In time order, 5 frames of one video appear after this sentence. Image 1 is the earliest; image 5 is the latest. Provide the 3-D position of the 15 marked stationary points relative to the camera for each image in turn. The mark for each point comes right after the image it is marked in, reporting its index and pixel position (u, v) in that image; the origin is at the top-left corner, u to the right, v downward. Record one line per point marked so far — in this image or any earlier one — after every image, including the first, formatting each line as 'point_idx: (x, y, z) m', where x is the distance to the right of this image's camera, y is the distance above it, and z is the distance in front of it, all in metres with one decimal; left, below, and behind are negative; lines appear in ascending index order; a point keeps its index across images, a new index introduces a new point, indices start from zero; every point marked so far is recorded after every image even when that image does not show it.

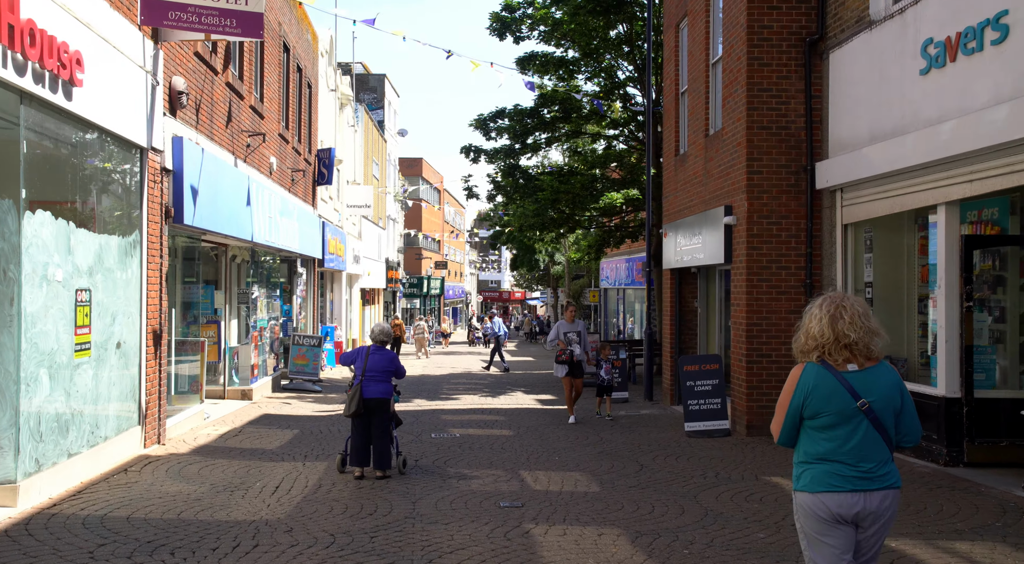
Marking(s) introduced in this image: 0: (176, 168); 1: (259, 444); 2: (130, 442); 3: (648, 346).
0: (-3.9, +1.3, +11.9) m
1: (-3.0, -1.9, +12.3) m
2: (-3.9, -1.7, +10.5) m
3: (+2.5, -1.2, +18.5) m
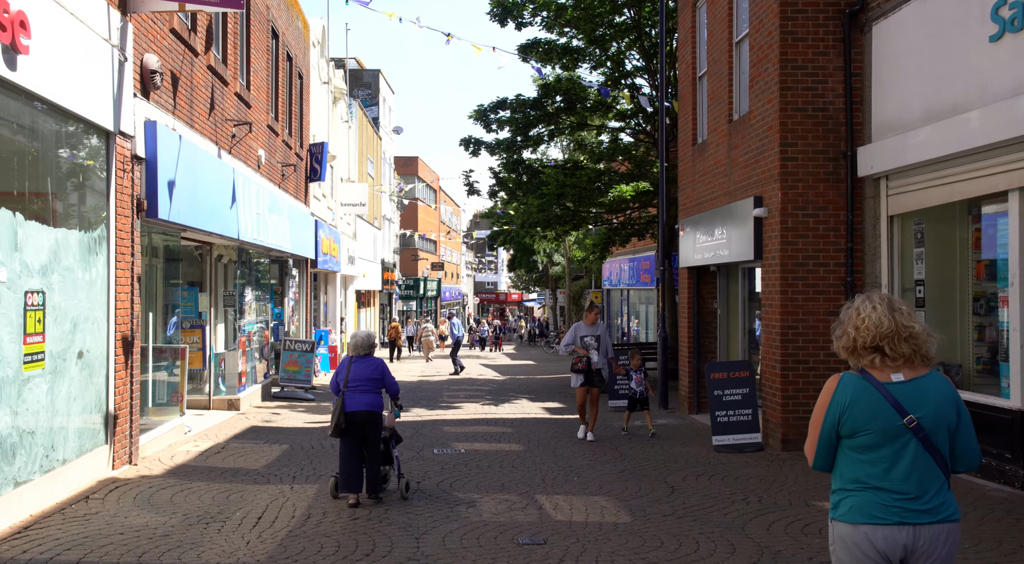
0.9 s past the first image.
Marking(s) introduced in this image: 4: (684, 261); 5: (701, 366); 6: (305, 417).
0: (-3.8, +1.3, +10.8) m
1: (-2.9, -2.0, +11.1) m
2: (-3.8, -1.7, +9.3) m
3: (+2.6, -1.2, +17.4) m
4: (+2.7, +0.3, +16.2) m
5: (+2.9, -1.3, +15.8) m
6: (-3.4, -2.2, +16.9) m
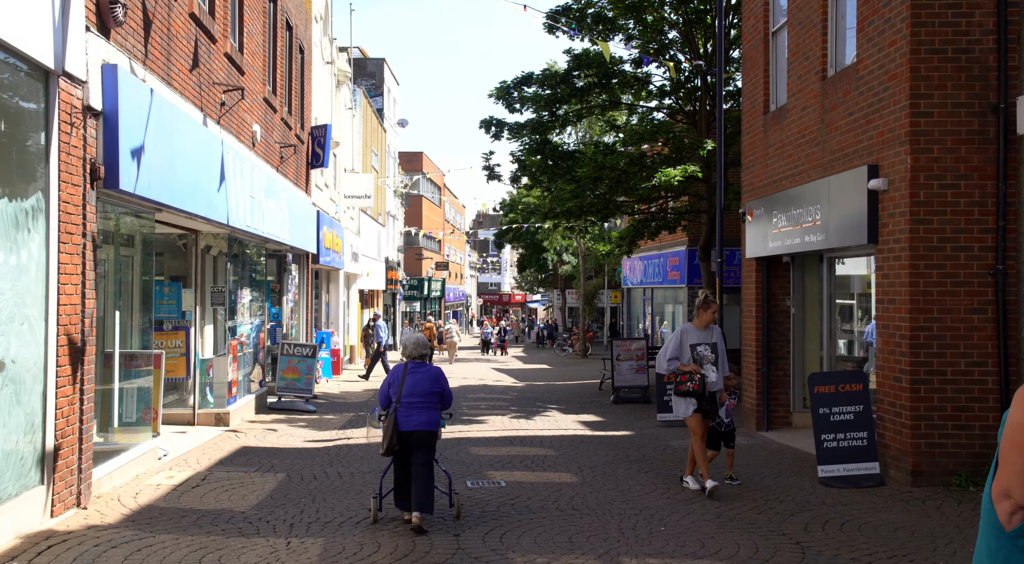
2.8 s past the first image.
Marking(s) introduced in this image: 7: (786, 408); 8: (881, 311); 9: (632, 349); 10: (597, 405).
0: (-3.3, +1.4, +8.4) m
1: (-2.4, -1.9, +8.7) m
2: (-3.3, -1.6, +7.0) m
3: (+3.1, -1.1, +15.0) m
4: (+3.2, +0.4, +13.8) m
5: (+3.4, -1.2, +13.5) m
6: (-2.9, -2.1, +14.5) m
7: (+3.6, -1.7, +13.6) m
8: (+3.4, -0.3, +9.3) m
9: (+2.3, -1.3, +19.4) m
10: (+1.6, -2.3, +19.2) m
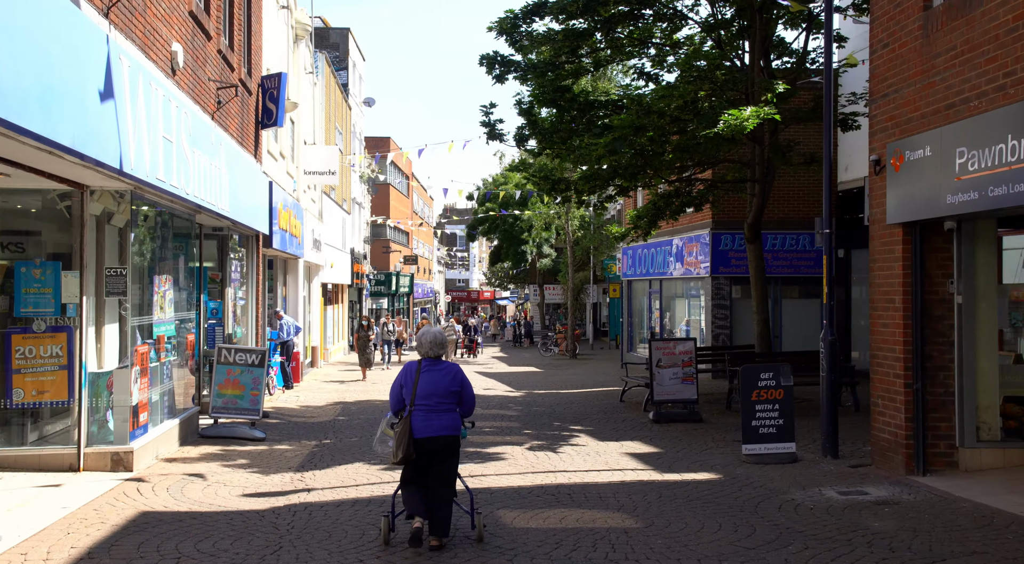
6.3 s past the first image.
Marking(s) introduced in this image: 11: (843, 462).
0: (-2.8, +1.6, +3.9) m
1: (-1.9, -1.7, +4.2) m
2: (-2.7, -1.4, +2.5) m
3: (+3.3, -0.9, +10.7) m
4: (+3.5, +0.6, +9.6) m
5: (+3.8, -1.0, +9.2) m
6: (-2.6, -1.9, +10.0) m
7: (+4.0, -1.5, +9.3) m
8: (+3.9, -0.1, +5.1) m
9: (+2.4, -1.0, +15.1) m
10: (+1.7, -2.1, +14.8) m
11: (+3.4, -1.9, +10.6) m
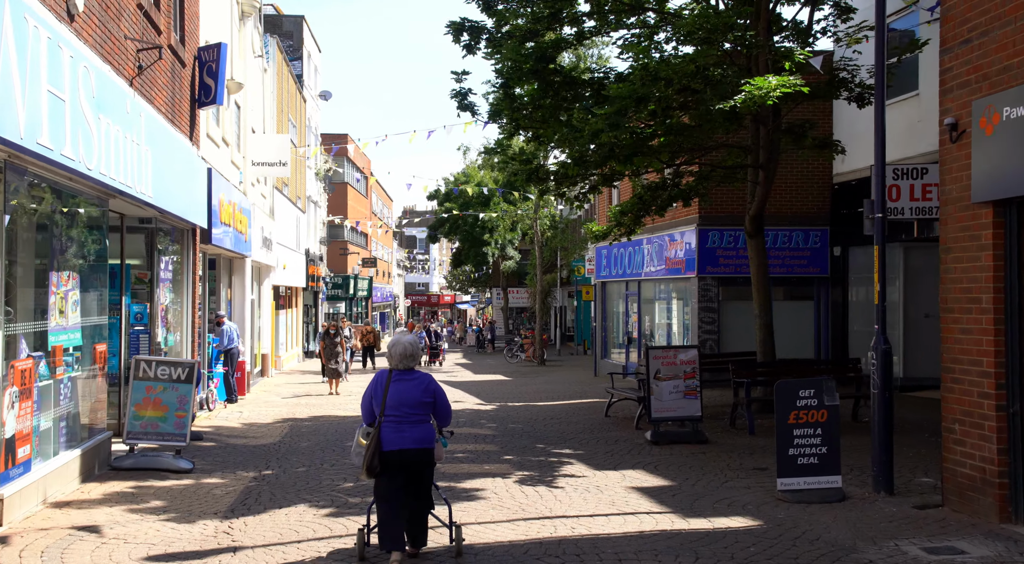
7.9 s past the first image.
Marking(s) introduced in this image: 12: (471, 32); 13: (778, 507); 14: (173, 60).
0: (-2.7, +1.7, +1.7) m
1: (-1.8, -1.6, +2.0) m
2: (-2.5, -1.3, +0.2) m
3: (+3.2, -0.8, +8.8) m
4: (+3.4, +0.7, +7.6) m
5: (+3.7, -1.0, +7.2) m
6: (-2.7, -1.9, +7.8) m
7: (+3.9, -1.4, +7.4) m
8: (+3.9, 0.0, +3.1) m
9: (+2.1, -1.0, +13.0) m
10: (+1.4, -2.1, +12.8) m
11: (+3.3, -1.8, +8.6) m
12: (-0.6, +3.4, +14.0) m
13: (+2.2, -1.9, +8.6) m
14: (-4.6, +3.0, +14.0) m
